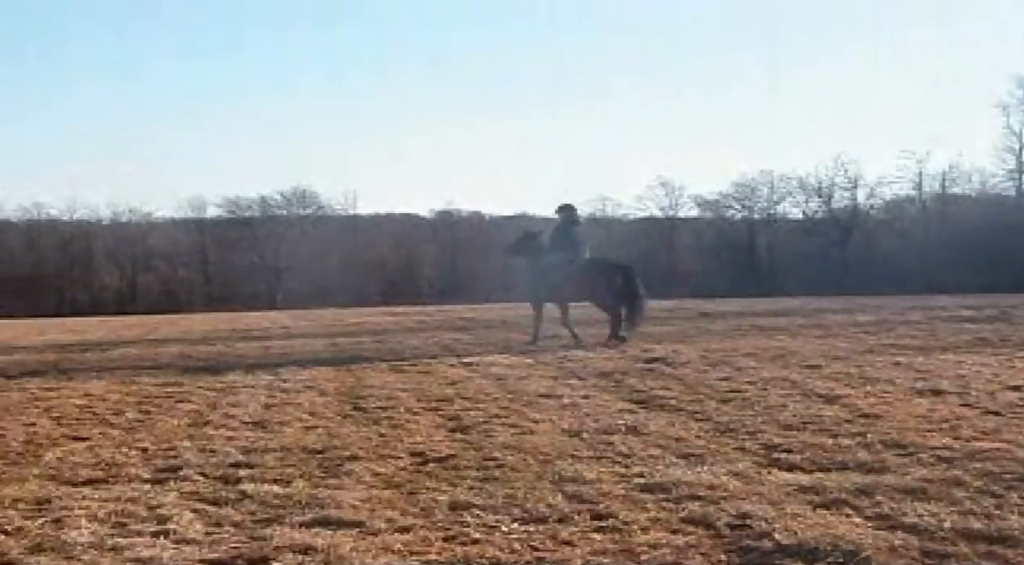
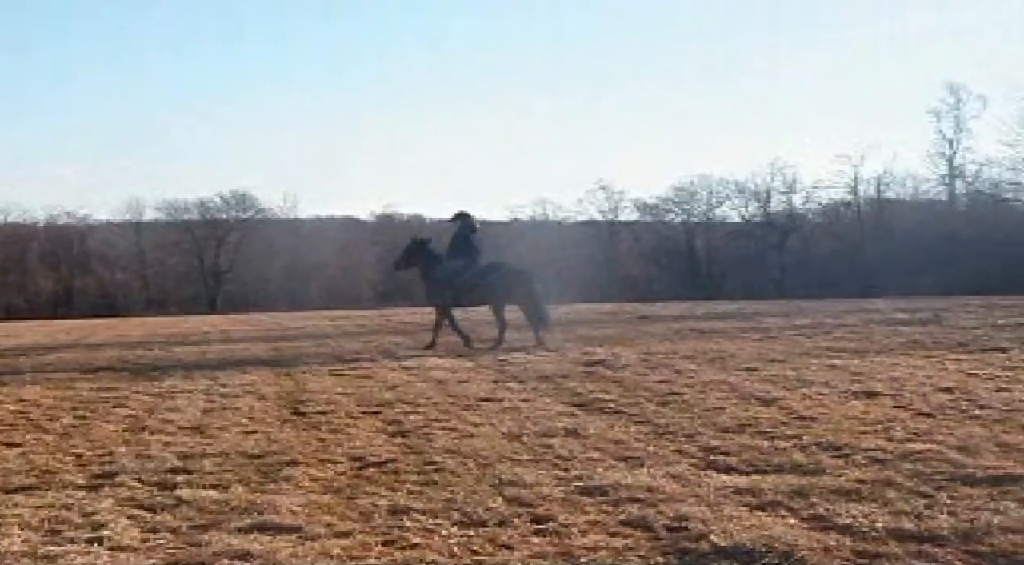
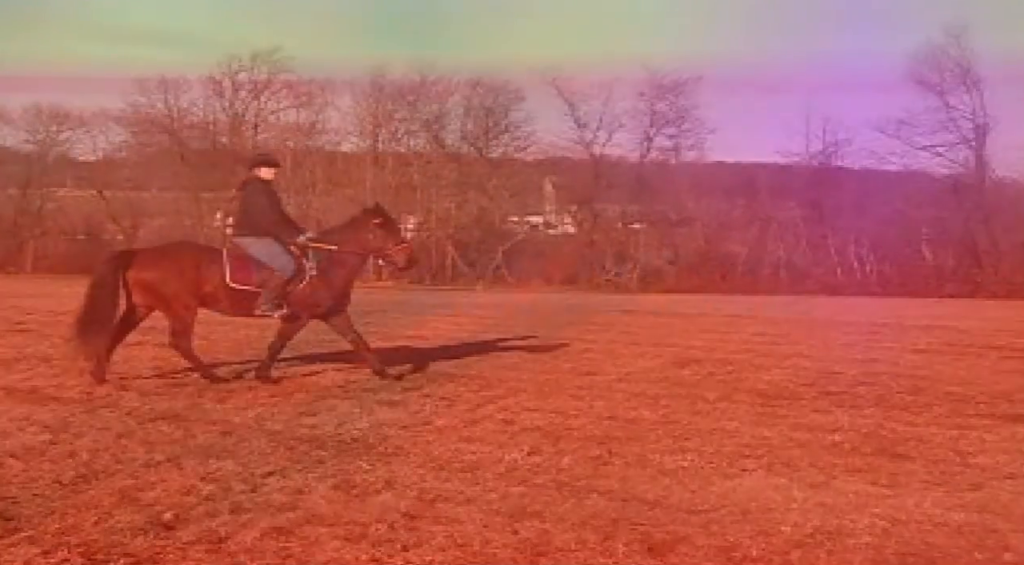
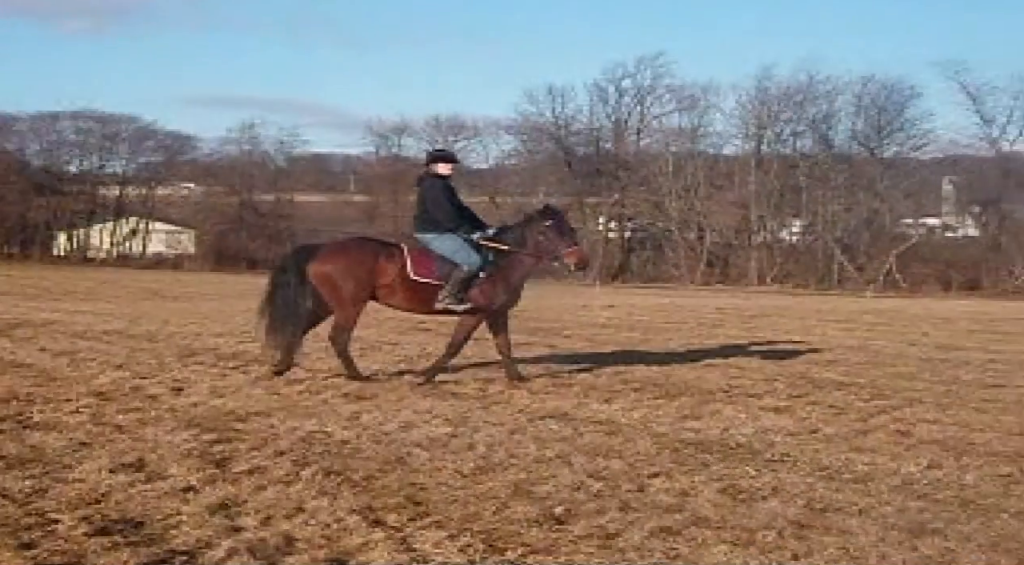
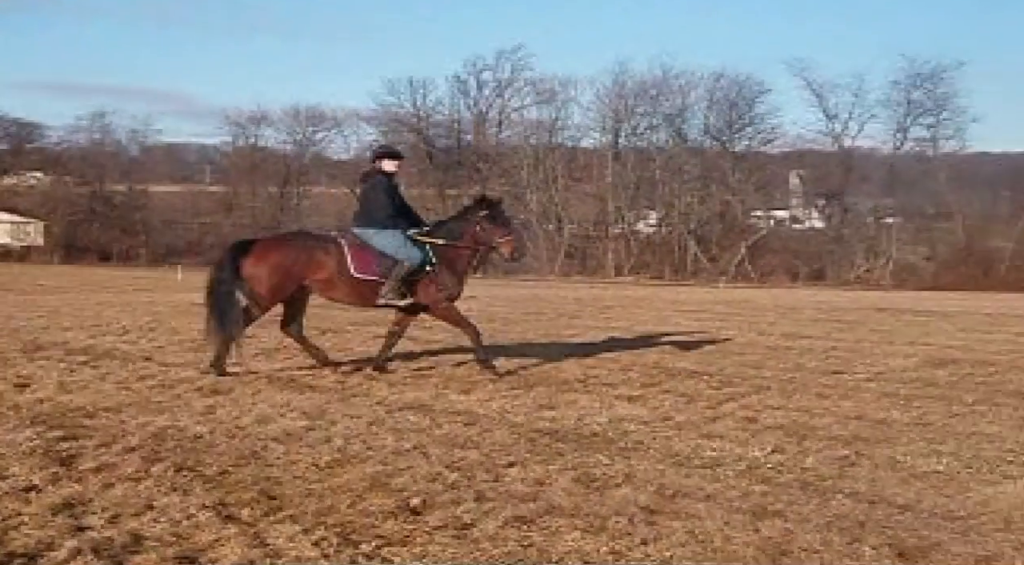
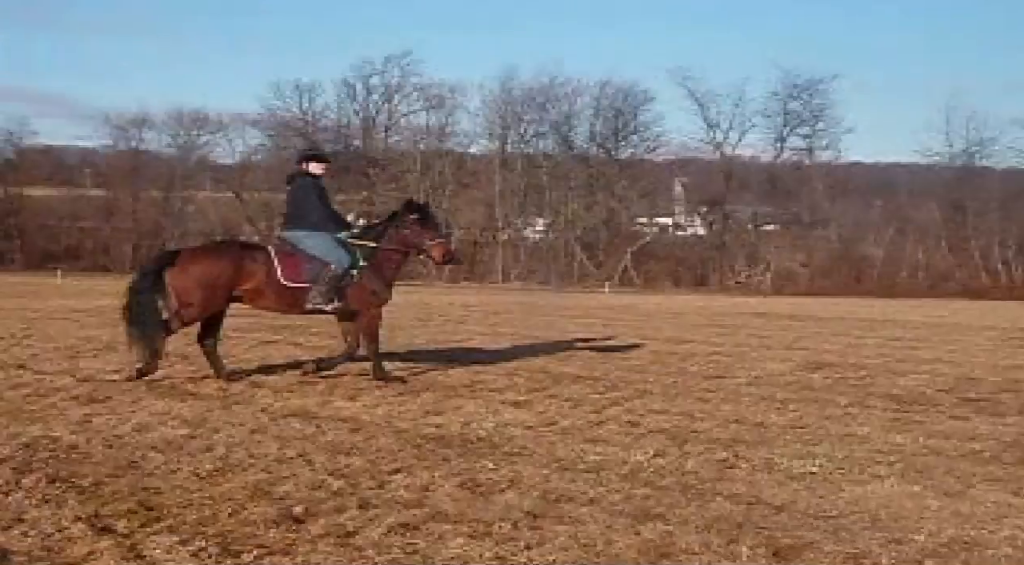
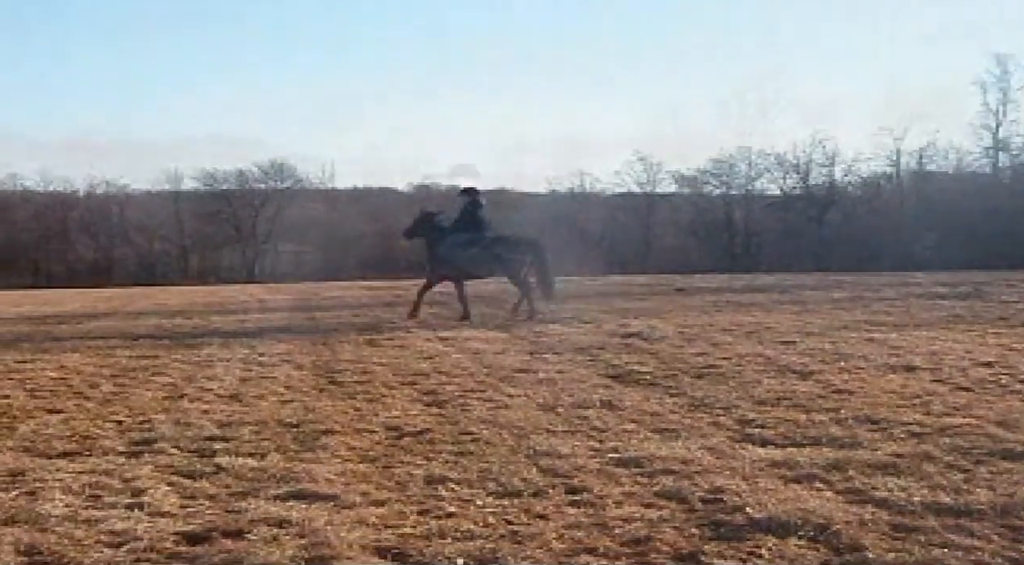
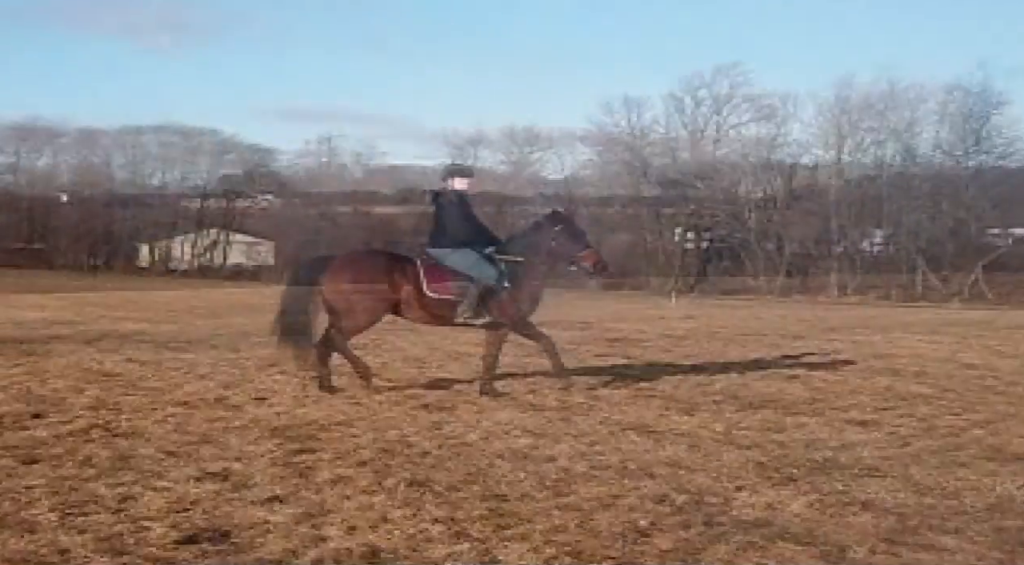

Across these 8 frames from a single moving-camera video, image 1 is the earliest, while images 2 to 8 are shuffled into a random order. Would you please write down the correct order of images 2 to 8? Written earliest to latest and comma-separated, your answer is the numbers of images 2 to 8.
2, 7, 8, 4, 5, 6, 3
